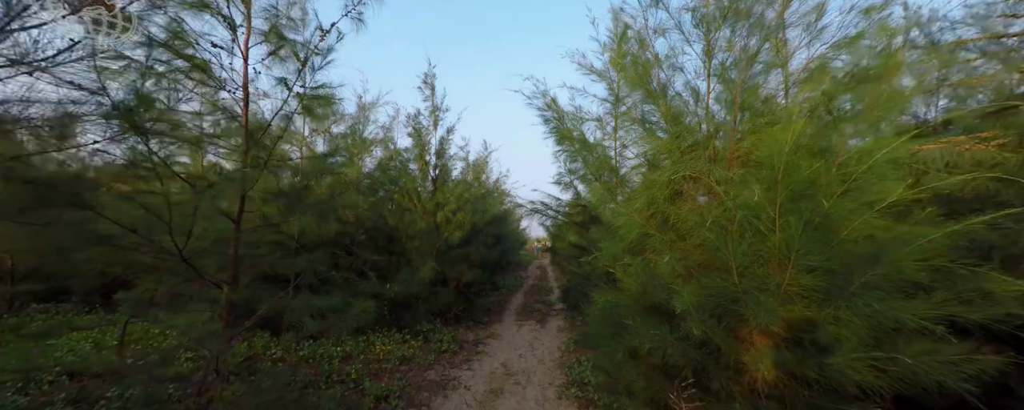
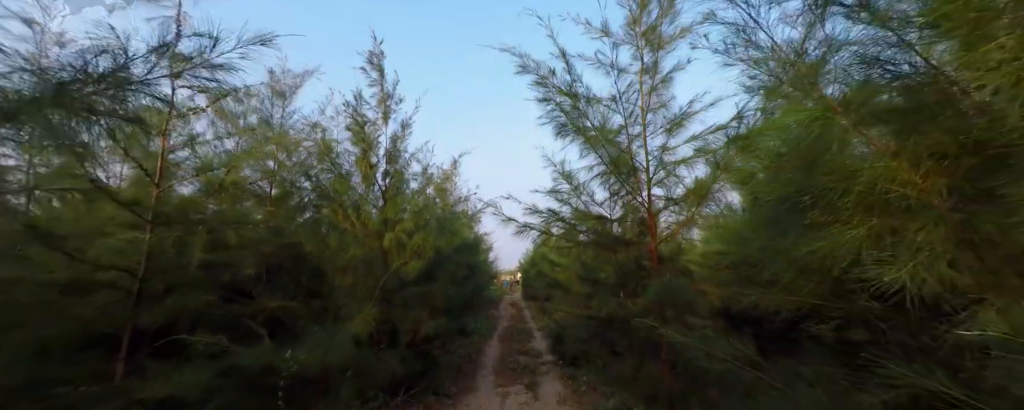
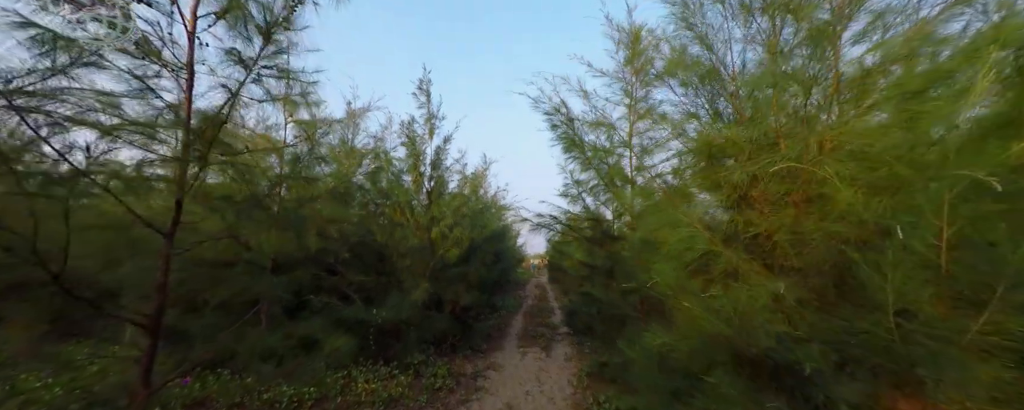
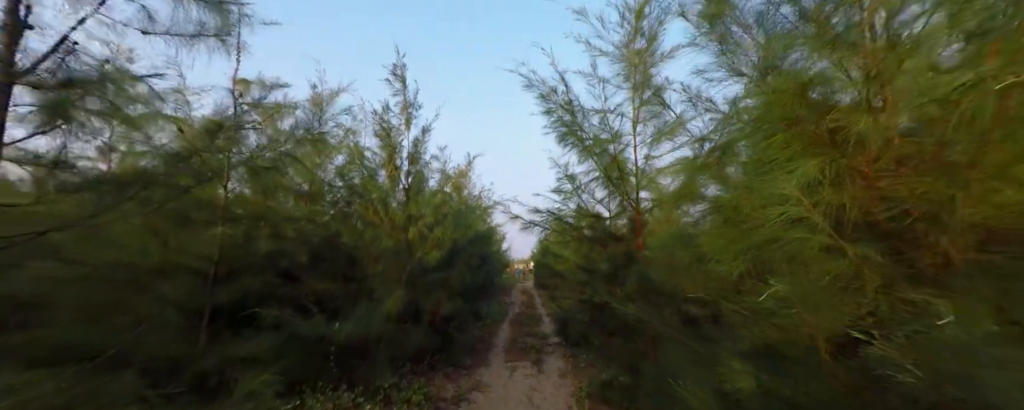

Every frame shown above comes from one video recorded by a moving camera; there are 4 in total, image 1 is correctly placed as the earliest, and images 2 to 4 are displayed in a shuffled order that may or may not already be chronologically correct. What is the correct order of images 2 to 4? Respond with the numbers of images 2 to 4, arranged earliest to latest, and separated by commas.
3, 4, 2
